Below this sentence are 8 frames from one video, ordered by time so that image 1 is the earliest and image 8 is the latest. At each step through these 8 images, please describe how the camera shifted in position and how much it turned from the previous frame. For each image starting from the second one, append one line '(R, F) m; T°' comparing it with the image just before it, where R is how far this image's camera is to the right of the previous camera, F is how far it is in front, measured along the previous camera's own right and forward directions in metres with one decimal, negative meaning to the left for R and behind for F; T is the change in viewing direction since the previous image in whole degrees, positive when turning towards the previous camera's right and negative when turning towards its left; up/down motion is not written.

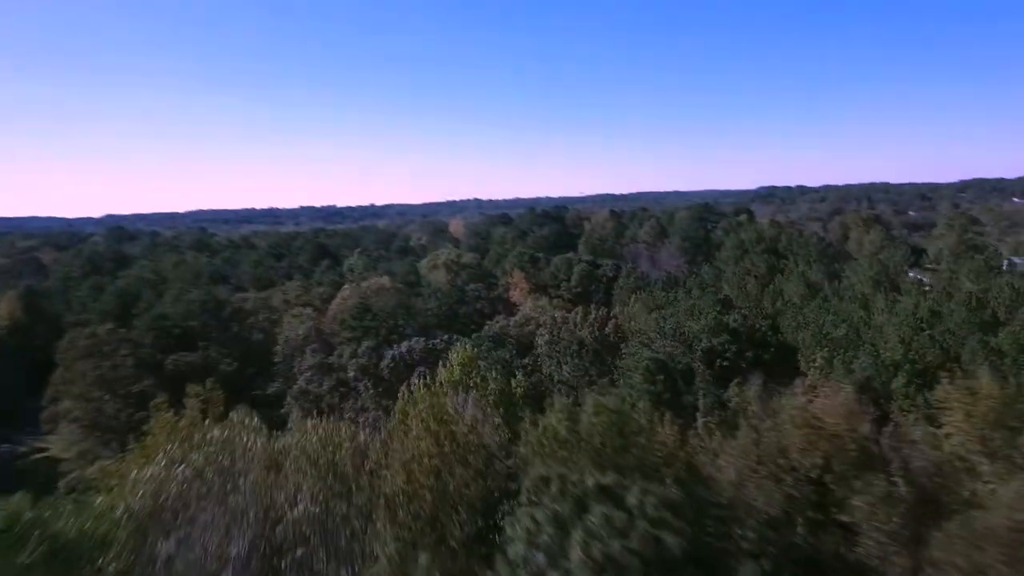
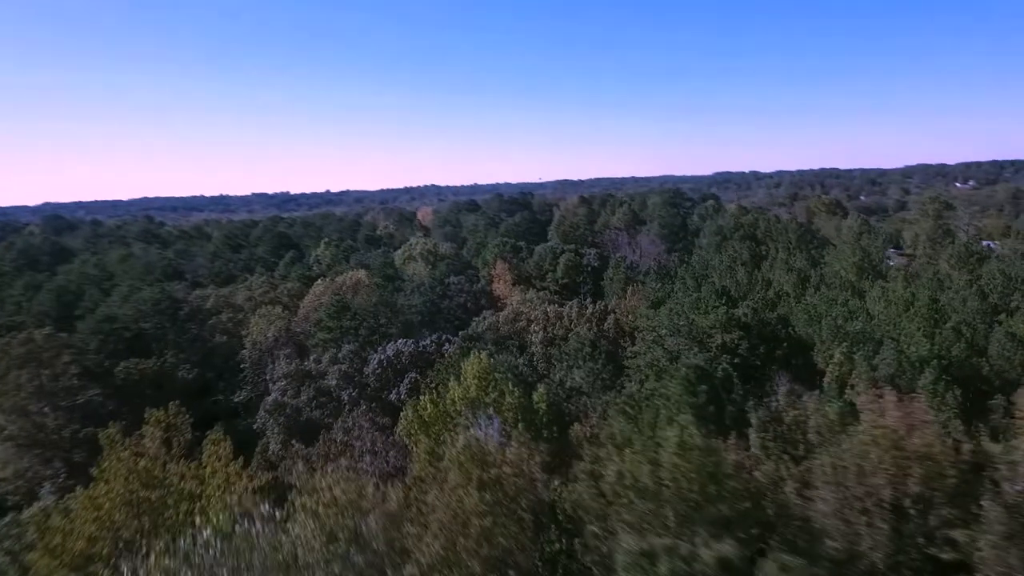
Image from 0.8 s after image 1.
(-1.5, +2.4) m; +4°
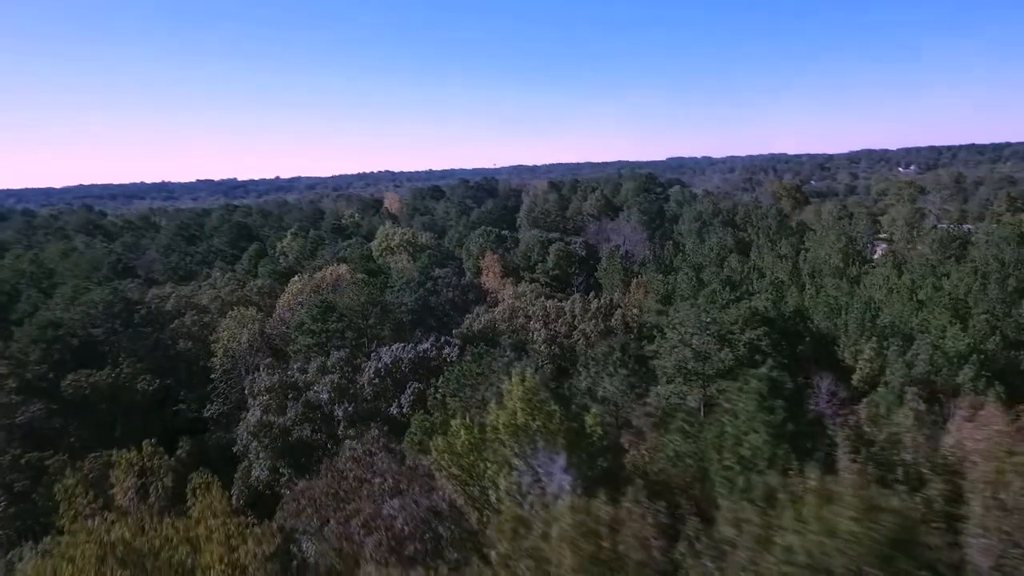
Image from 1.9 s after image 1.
(-1.9, +2.4) m; +4°
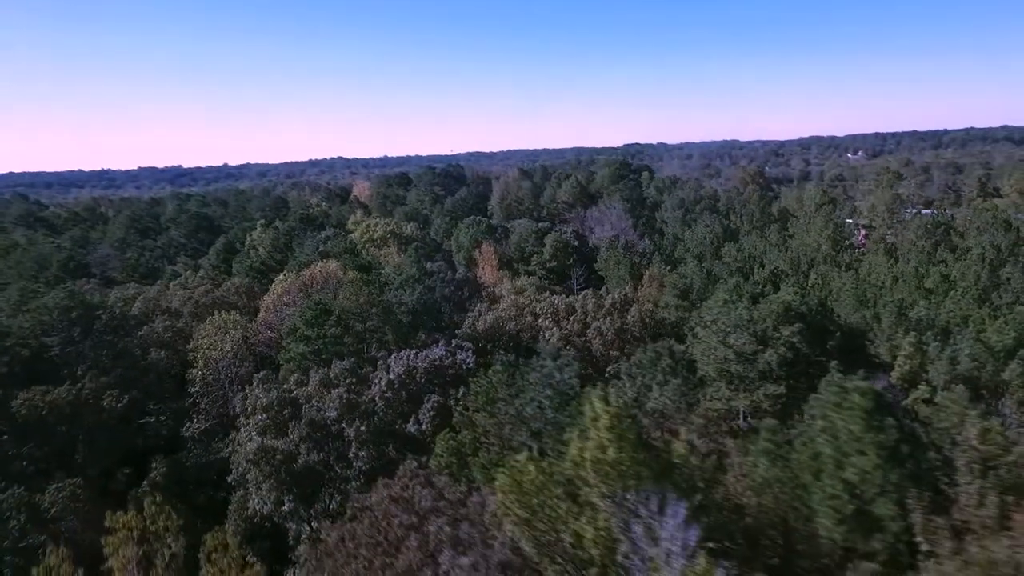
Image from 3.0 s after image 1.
(-2.1, +2.2) m; +4°
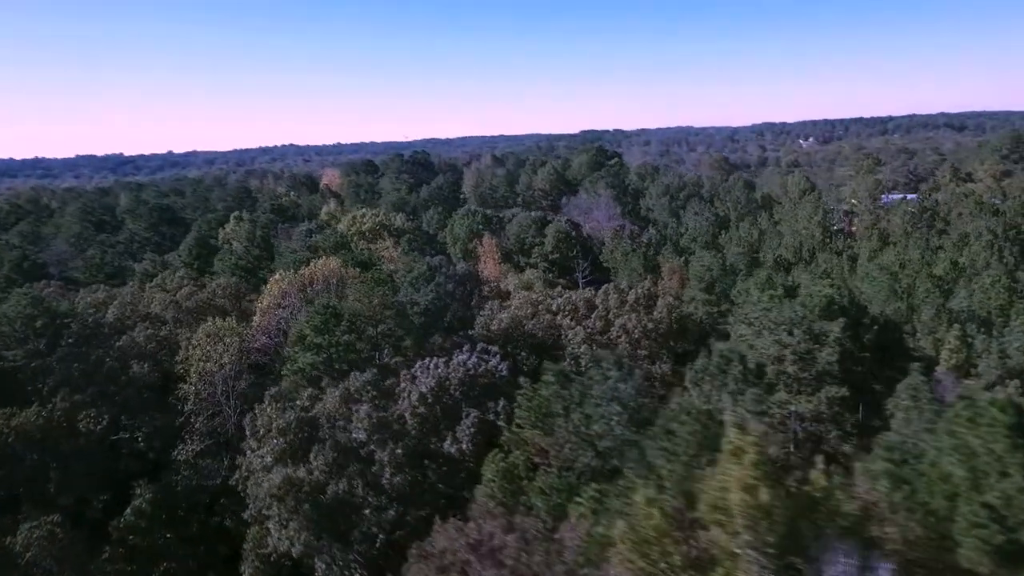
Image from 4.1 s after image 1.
(-2.3, +1.9) m; +4°
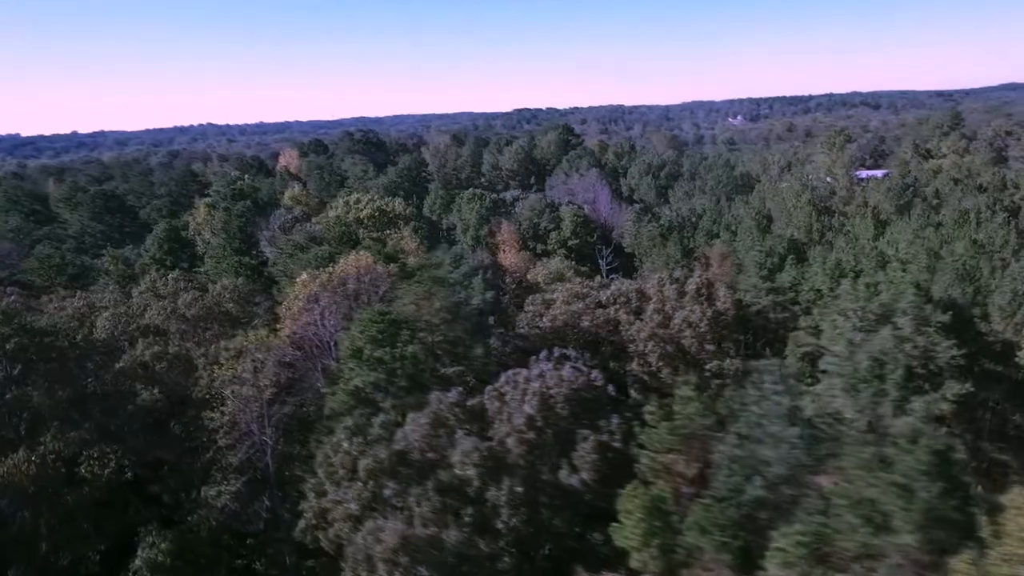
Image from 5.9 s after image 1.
(-4.1, +2.7) m; +6°
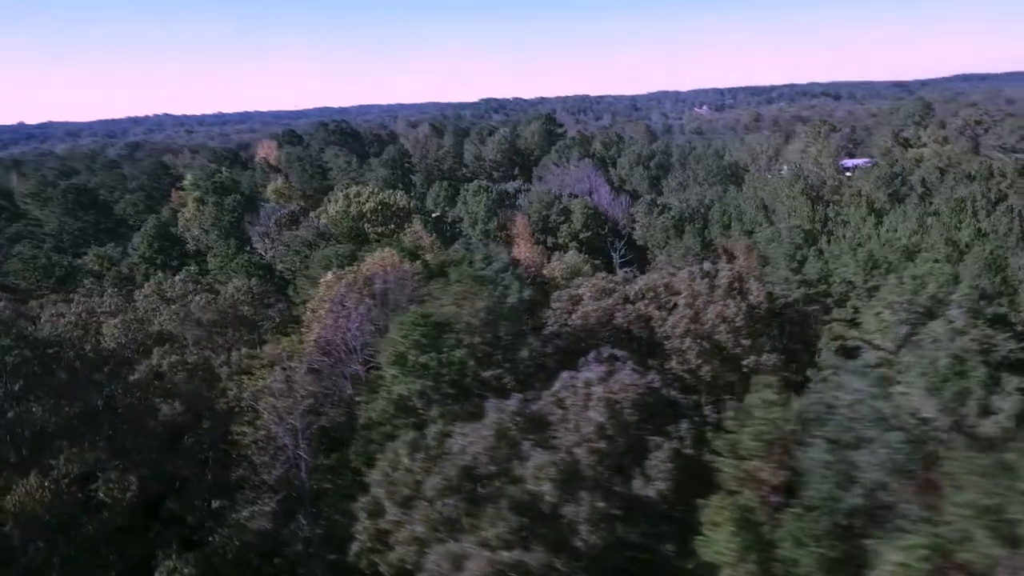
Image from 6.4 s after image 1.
(-2.1, +1.0) m; +3°
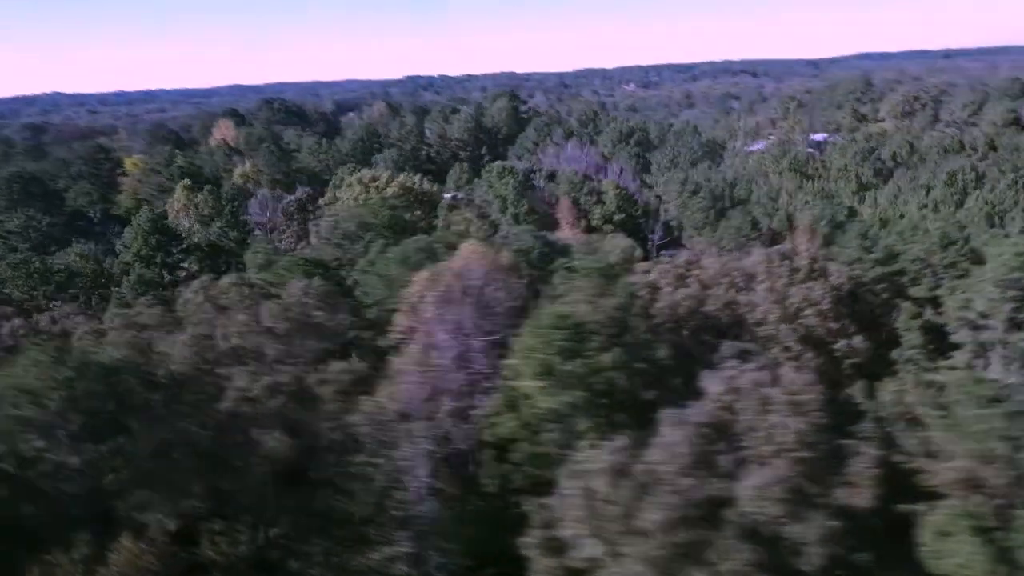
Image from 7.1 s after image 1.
(-4.8, +2.0) m; +7°
